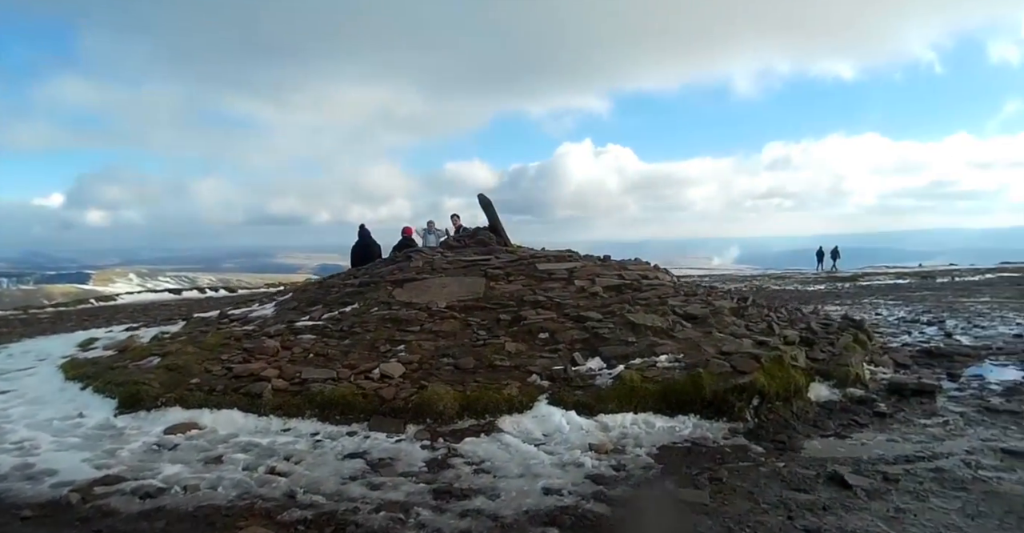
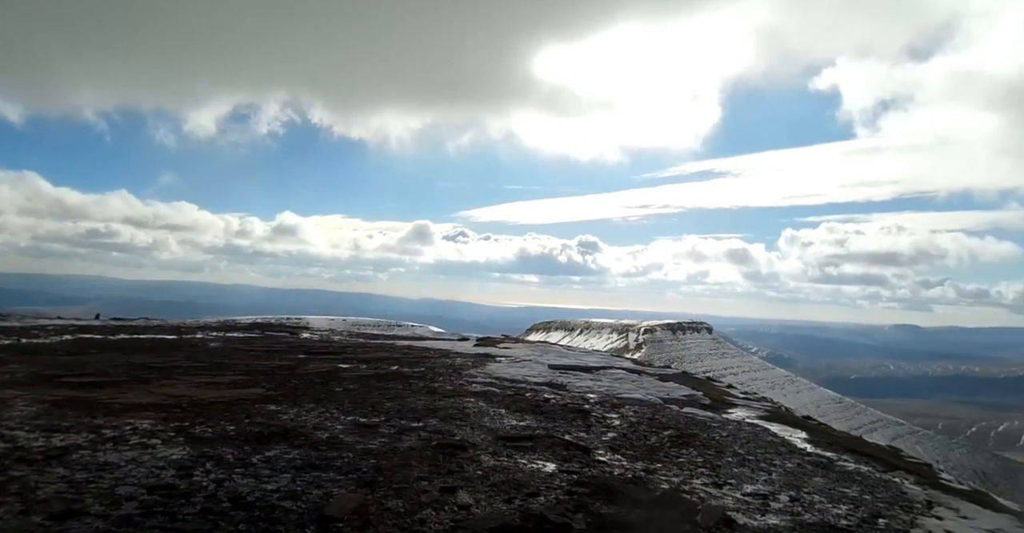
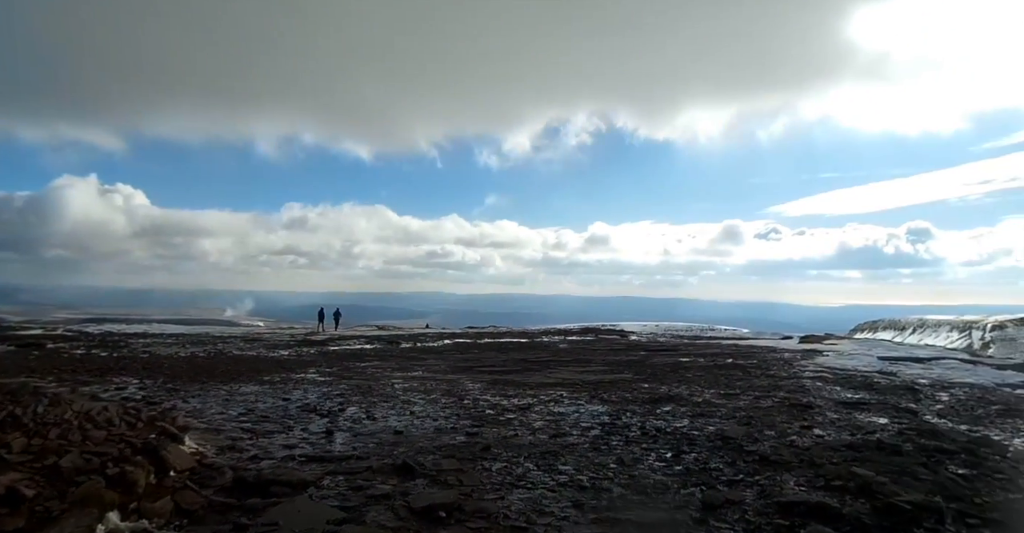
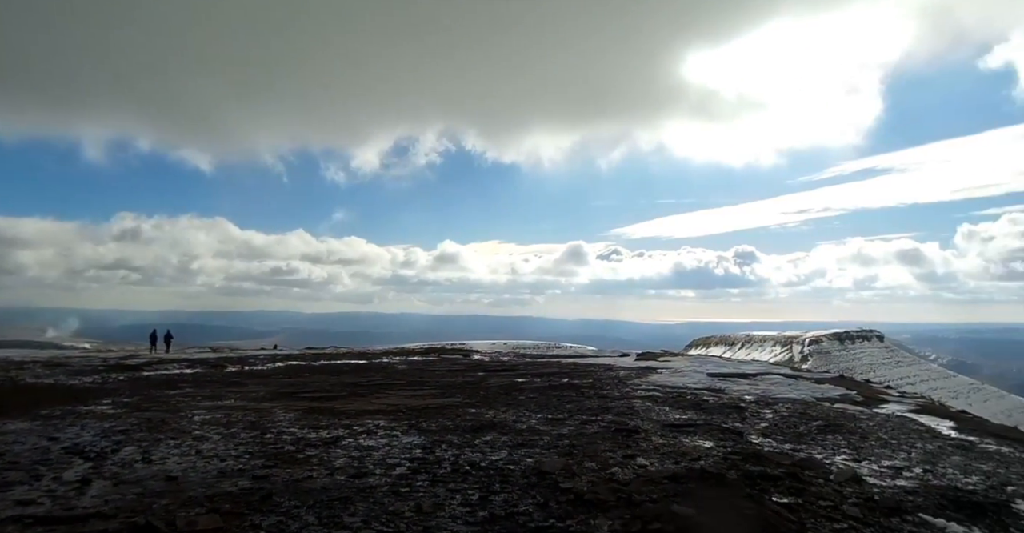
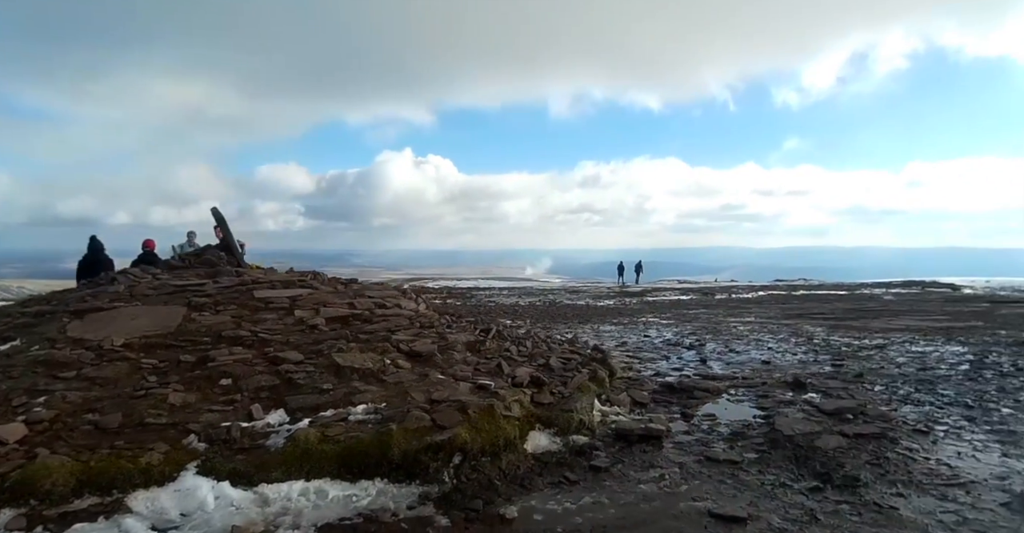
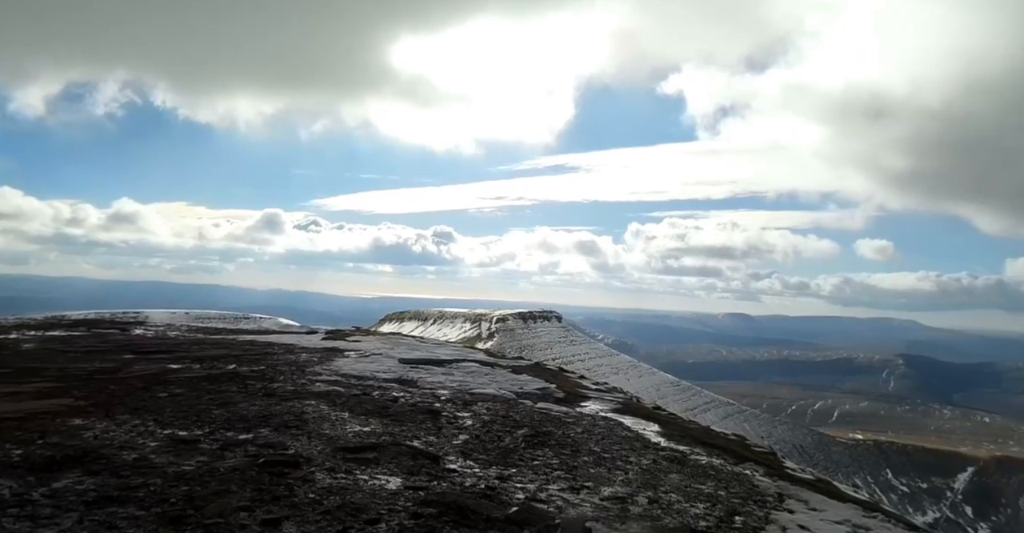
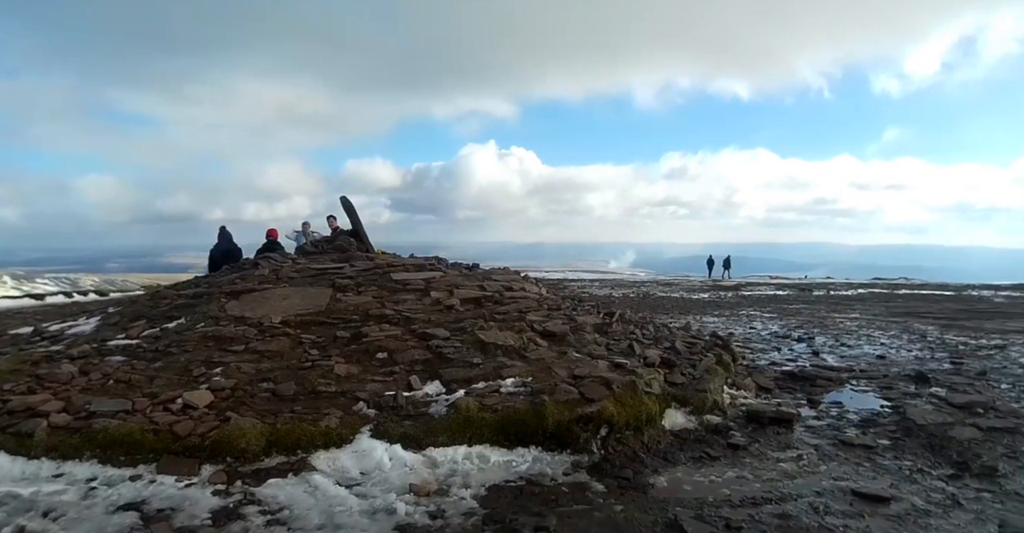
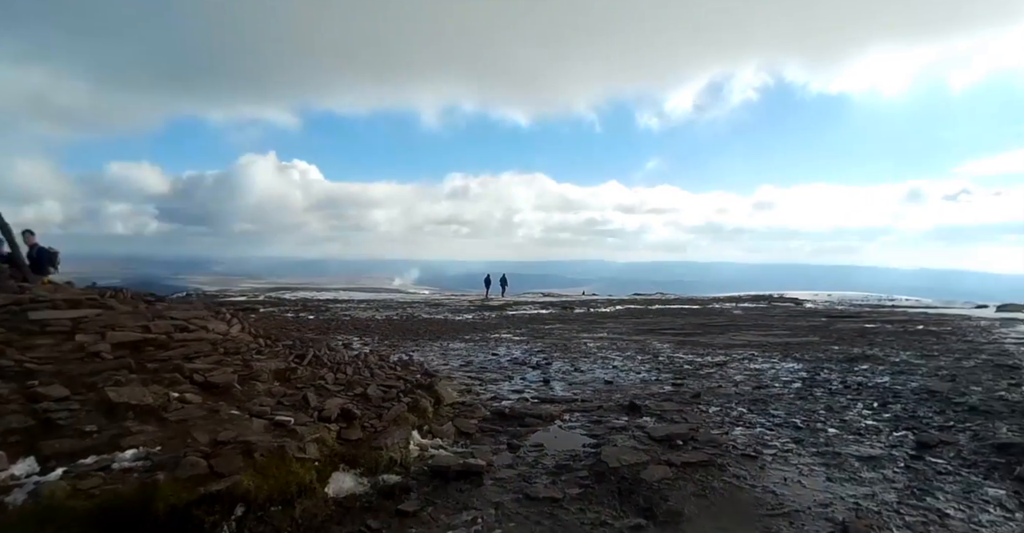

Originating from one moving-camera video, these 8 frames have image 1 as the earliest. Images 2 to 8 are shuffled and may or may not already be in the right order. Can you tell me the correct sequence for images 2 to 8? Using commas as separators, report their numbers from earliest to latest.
7, 5, 8, 3, 4, 2, 6
